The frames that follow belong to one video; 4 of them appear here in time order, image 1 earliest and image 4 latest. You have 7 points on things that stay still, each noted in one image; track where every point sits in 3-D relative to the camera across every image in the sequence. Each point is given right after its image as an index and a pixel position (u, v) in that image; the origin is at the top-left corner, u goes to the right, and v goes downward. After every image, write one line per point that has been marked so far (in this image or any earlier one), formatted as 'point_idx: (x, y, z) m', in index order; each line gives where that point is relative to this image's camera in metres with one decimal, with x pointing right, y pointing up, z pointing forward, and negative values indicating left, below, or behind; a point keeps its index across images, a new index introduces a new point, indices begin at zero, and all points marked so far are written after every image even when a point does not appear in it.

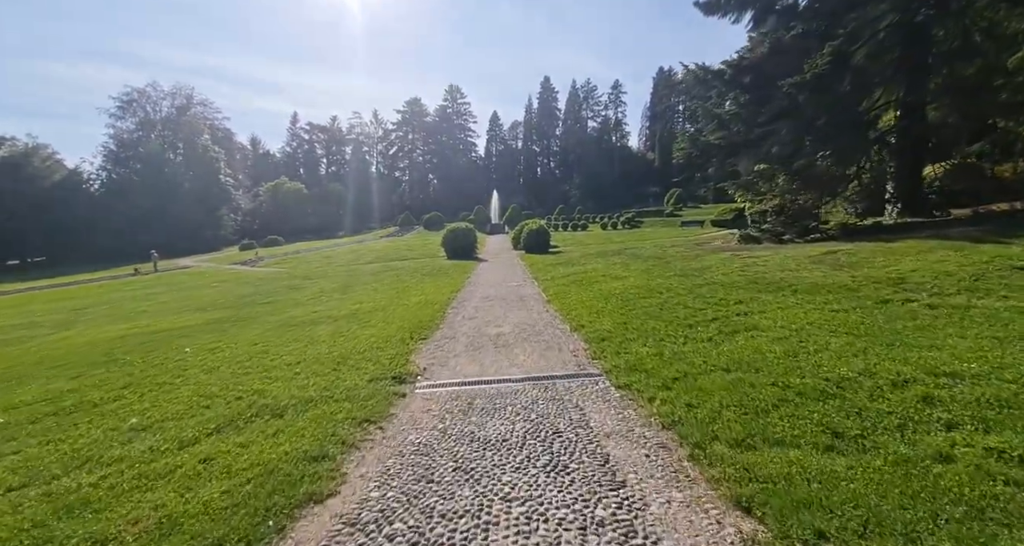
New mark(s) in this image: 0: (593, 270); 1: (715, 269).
0: (+3.0, +0.1, +15.7) m
1: (+5.7, +0.1, +11.7) m
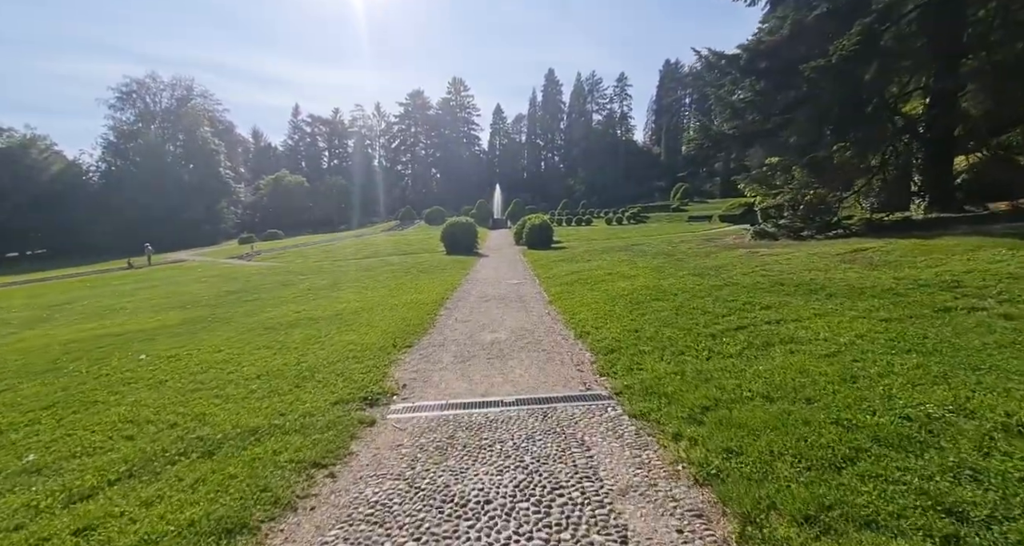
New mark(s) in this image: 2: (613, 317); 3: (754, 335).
0: (+3.0, +0.2, +14.8) m
1: (+5.6, +0.1, +10.7) m
2: (+1.9, -0.8, +7.9) m
3: (+3.3, -0.8, +5.7) m
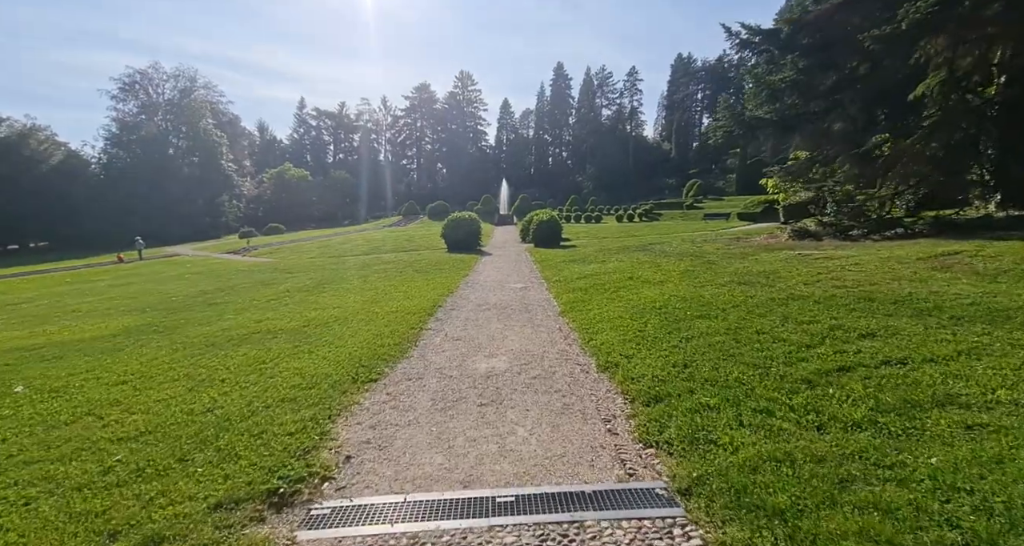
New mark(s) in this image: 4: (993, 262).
0: (+3.2, +0.1, +12.9) m
1: (+5.7, 0.0, +8.8) m
2: (+1.9, -1.0, +6.0) m
3: (+3.3, -1.0, +3.8) m
4: (+8.2, +0.2, +7.1) m
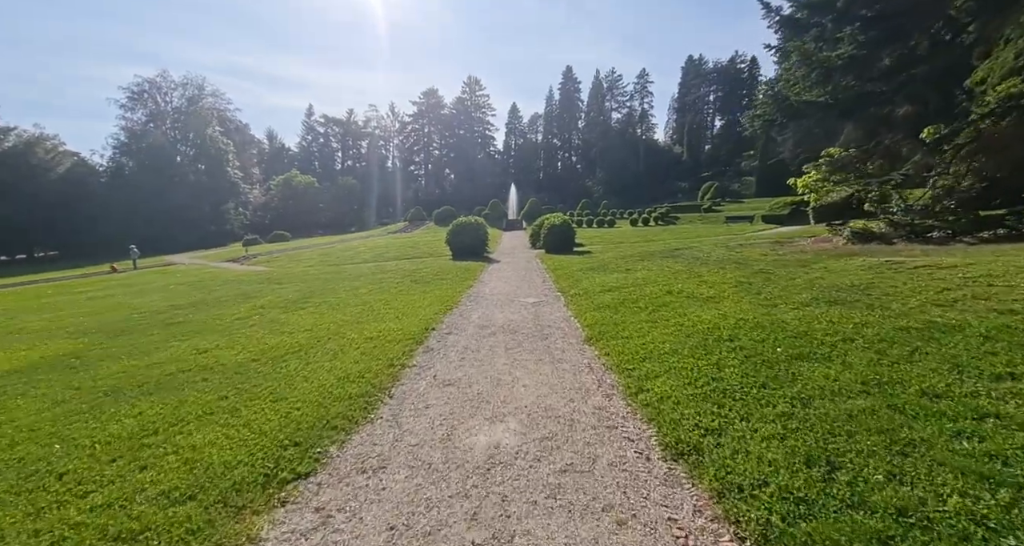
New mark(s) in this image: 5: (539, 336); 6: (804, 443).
0: (+3.4, -0.2, +10.7) m
1: (+5.9, -0.2, +6.6) m
2: (+2.1, -1.2, +3.9) m
3: (+3.4, -1.2, +1.6) m
4: (+8.3, 0.0, +4.9) m
5: (+0.5, -1.1, +7.5) m
6: (+2.2, -1.2, +3.1) m
